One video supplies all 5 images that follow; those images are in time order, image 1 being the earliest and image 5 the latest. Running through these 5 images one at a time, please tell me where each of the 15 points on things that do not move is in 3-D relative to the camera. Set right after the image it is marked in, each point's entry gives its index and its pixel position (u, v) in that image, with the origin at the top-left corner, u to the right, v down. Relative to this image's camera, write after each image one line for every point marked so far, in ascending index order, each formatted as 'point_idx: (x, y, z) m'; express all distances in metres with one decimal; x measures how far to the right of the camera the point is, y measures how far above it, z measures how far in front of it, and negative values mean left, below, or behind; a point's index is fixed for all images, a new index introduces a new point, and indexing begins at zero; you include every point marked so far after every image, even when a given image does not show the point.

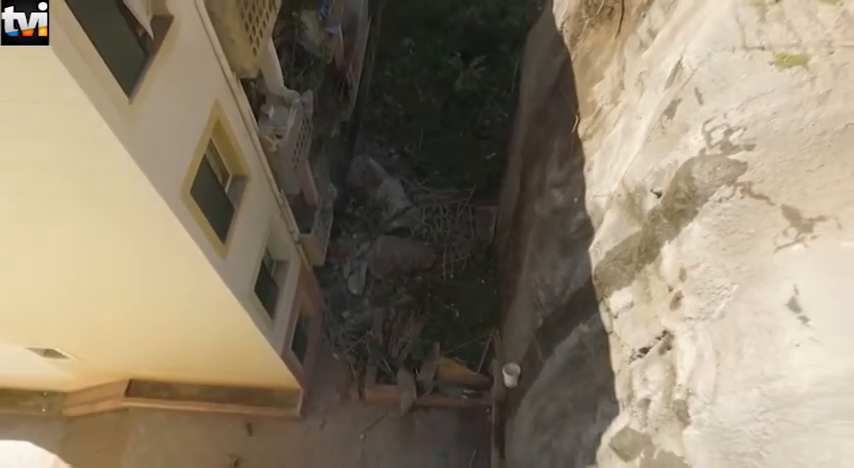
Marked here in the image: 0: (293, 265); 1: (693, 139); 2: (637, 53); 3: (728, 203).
0: (-2.3, -0.5, +9.3) m
1: (+1.8, +0.6, +3.8) m
2: (+2.0, +1.8, +5.3) m
3: (+1.9, +0.2, +3.4) m
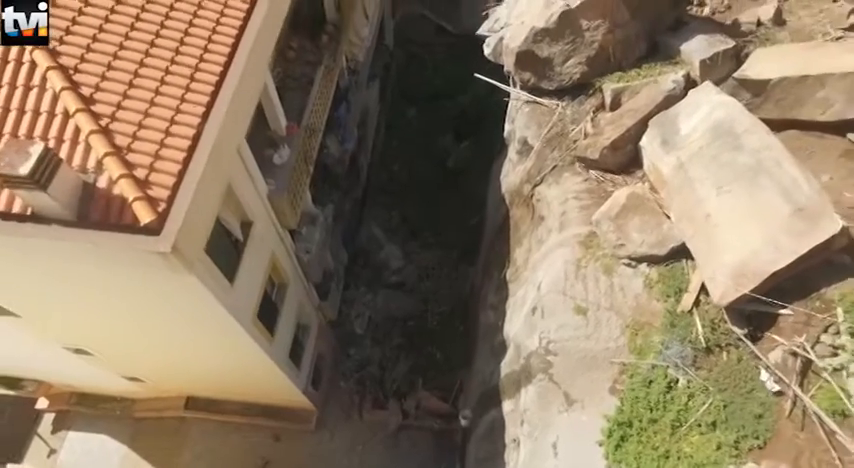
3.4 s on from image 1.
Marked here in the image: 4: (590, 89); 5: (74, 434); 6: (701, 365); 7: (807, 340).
0: (-2.6, -2.1, +12.7) m
1: (+1.4, -1.4, +7.1) m
2: (+1.7, -0.2, +8.6) m
3: (+1.4, -1.8, +6.8) m
4: (+2.5, +2.2, +8.4) m
5: (-9.1, -5.1, +14.0) m
6: (+3.0, -1.4, +6.0) m
7: (+3.9, -1.2, +5.7) m
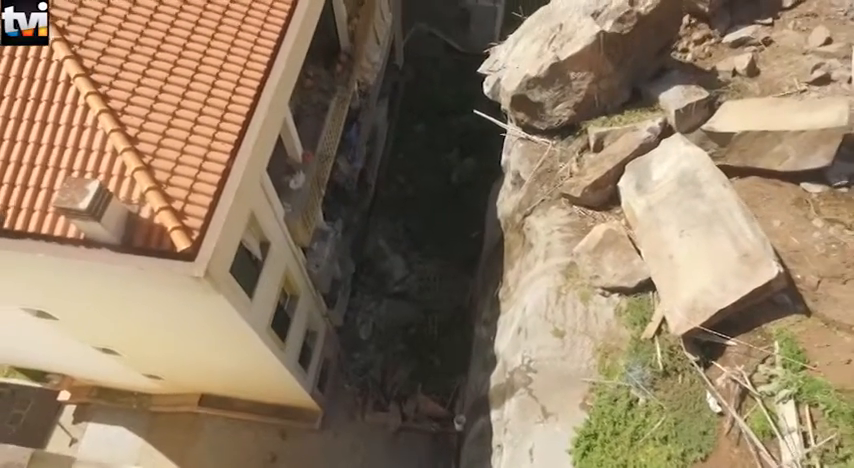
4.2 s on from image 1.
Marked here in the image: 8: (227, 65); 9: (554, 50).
0: (-2.6, -2.5, +13.7) m
1: (+1.3, -1.8, +8.1) m
2: (+1.7, -0.6, +9.5) m
3: (+1.3, -2.2, +7.7) m
4: (+2.5, +1.7, +9.3) m
5: (-9.2, -5.2, +15.0) m
6: (+2.9, -1.9, +6.9) m
7: (+3.8, -1.7, +6.6) m
8: (-3.0, +2.6, +8.3) m
9: (+2.0, +3.0, +8.8) m
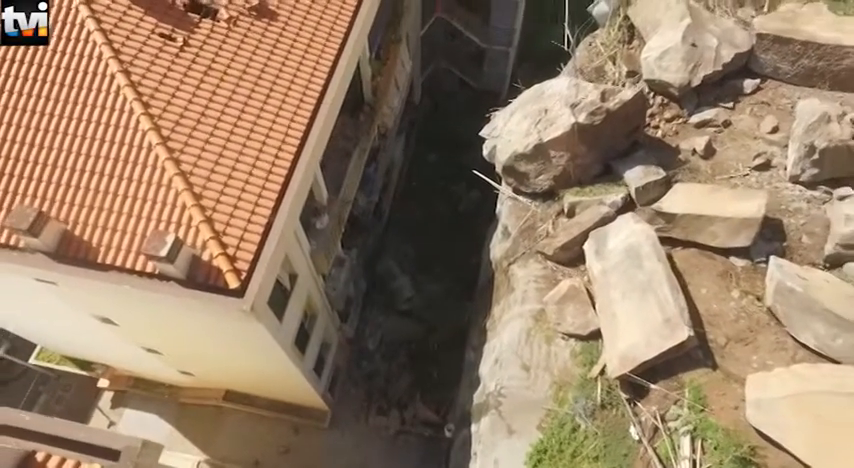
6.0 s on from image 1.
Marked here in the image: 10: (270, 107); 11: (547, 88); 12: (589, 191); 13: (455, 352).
0: (-2.7, -3.2, +15.7) m
1: (+1.2, -2.7, +10.0) m
2: (+1.6, -1.6, +11.4) m
3: (+1.2, -3.2, +9.6) m
4: (+2.6, +0.8, +11.2) m
5: (-9.3, -5.6, +17.2) m
6: (+2.8, -2.9, +8.8) m
7: (+3.6, -2.7, +8.5) m
8: (-2.9, +1.9, +10.3) m
9: (+2.2, +2.0, +10.7) m
10: (-3.0, +2.4, +10.5) m
11: (+2.4, +3.0, +11.1) m
12: (+3.2, +0.8, +10.8) m
13: (+0.8, -3.7, +16.8) m
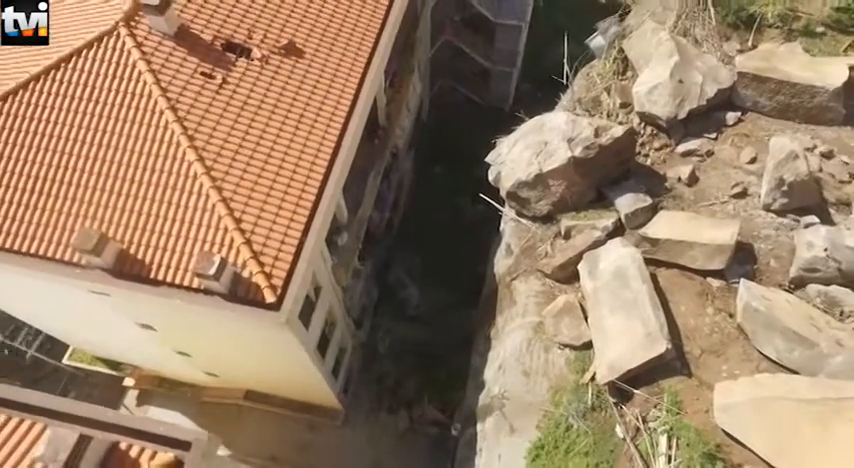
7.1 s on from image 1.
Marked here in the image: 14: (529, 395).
0: (-2.4, -3.6, +17.0) m
1: (+1.4, -3.2, +11.2) m
2: (+1.9, -2.0, +12.7) m
3: (+1.4, -3.6, +10.9) m
4: (+2.9, +0.3, +12.4) m
5: (-9.1, -5.9, +18.5) m
6: (+3.0, -3.4, +10.1) m
7: (+3.9, -3.2, +9.8) m
8: (-2.6, +1.5, +11.6) m
9: (+2.4, +1.6, +12.0) m
10: (-2.8, +2.0, +11.8) m
11: (+2.7, +2.5, +12.4) m
12: (+3.5, +0.4, +12.1) m
13: (+1.0, -4.1, +18.1) m
14: (+2.0, -3.2, +10.7) m
